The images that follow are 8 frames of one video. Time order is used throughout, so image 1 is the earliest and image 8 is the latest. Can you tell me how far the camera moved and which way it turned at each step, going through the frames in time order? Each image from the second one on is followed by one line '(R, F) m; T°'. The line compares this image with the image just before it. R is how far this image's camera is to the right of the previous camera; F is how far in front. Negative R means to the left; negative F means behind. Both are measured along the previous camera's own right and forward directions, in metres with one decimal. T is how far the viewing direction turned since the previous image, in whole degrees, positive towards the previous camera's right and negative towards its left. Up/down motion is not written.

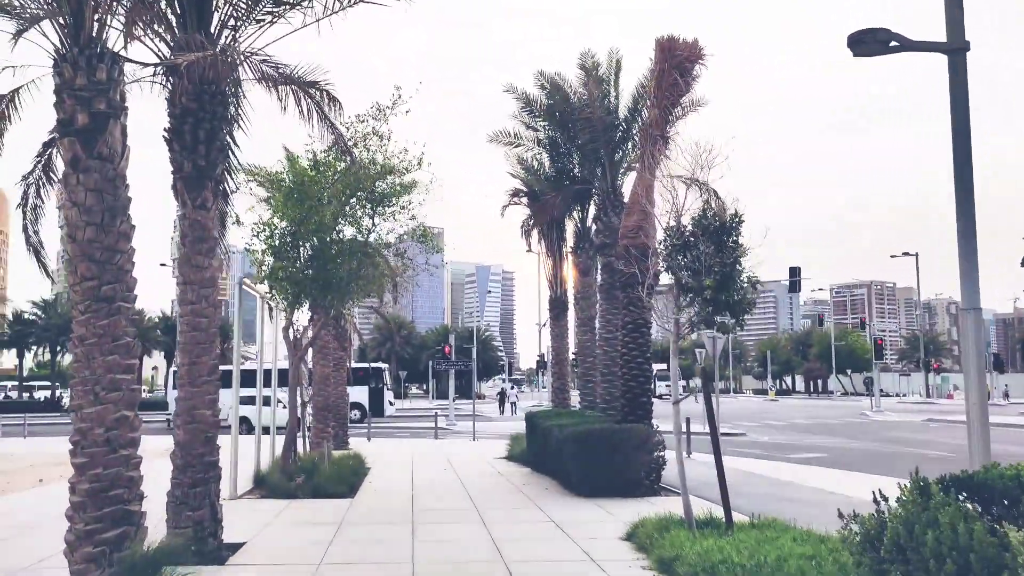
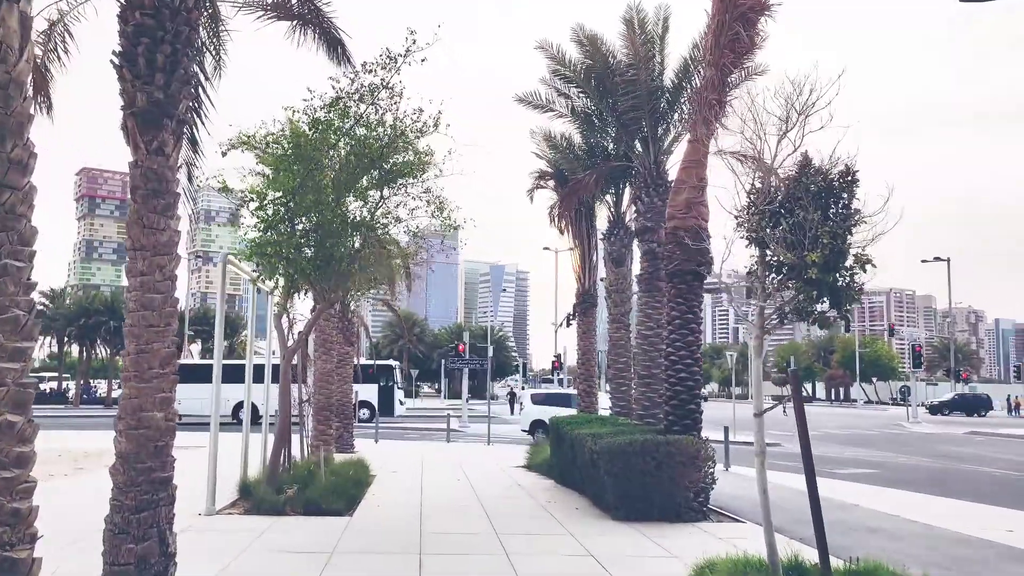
(-0.2, +2.1) m; -1°
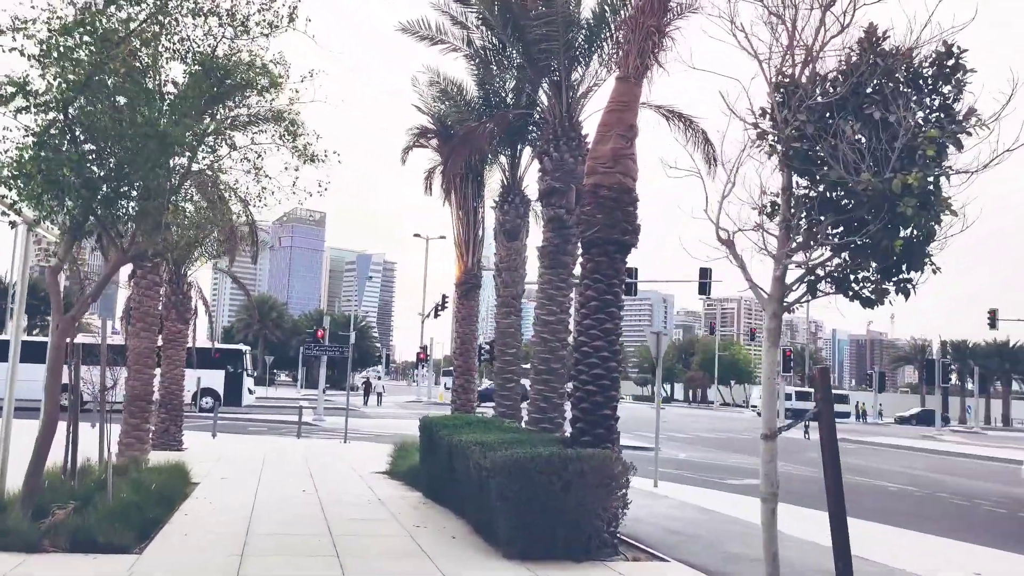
(-0.1, +3.1) m; +8°
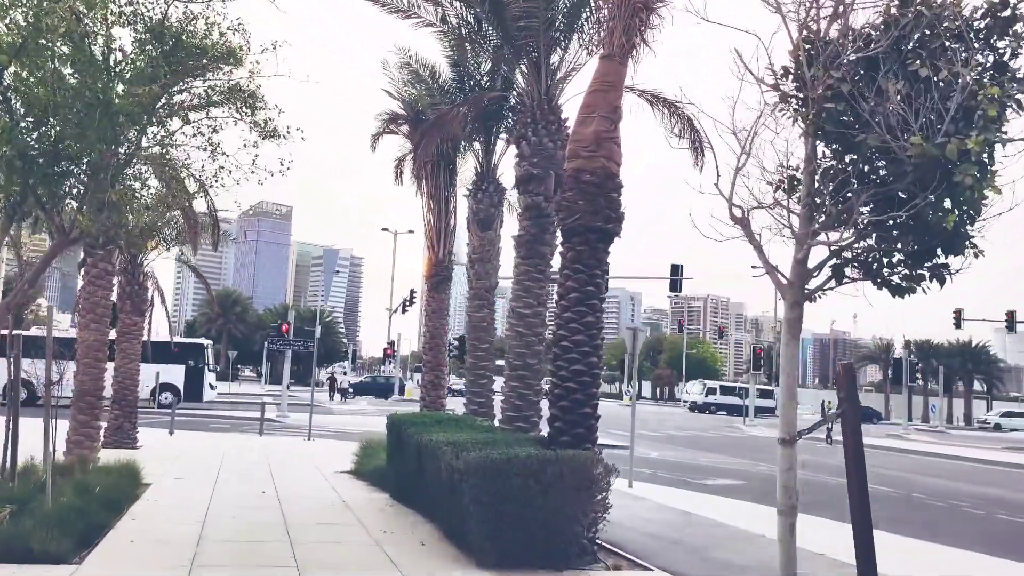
(-0.1, +0.6) m; +2°
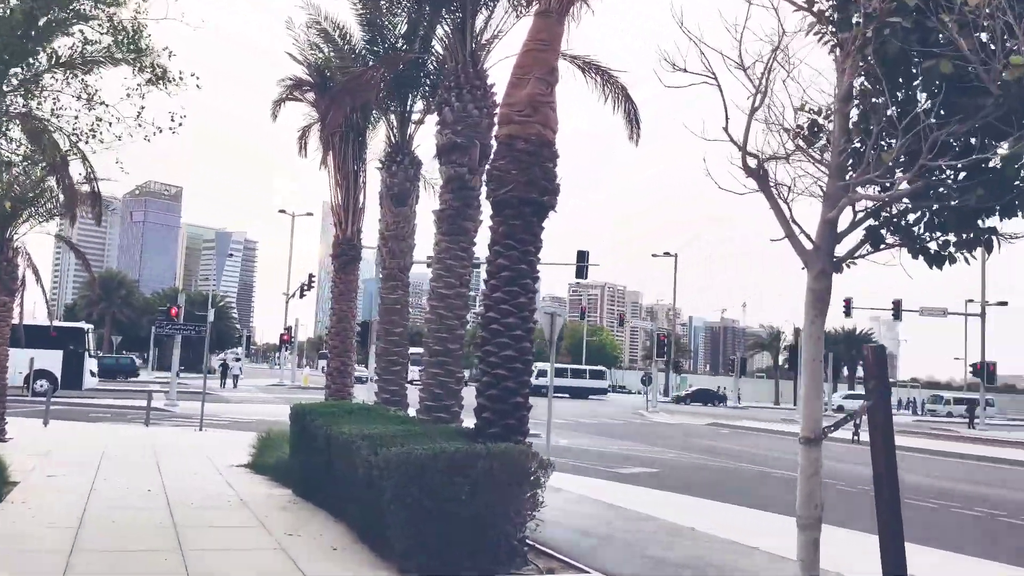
(-0.3, +0.9) m; +6°
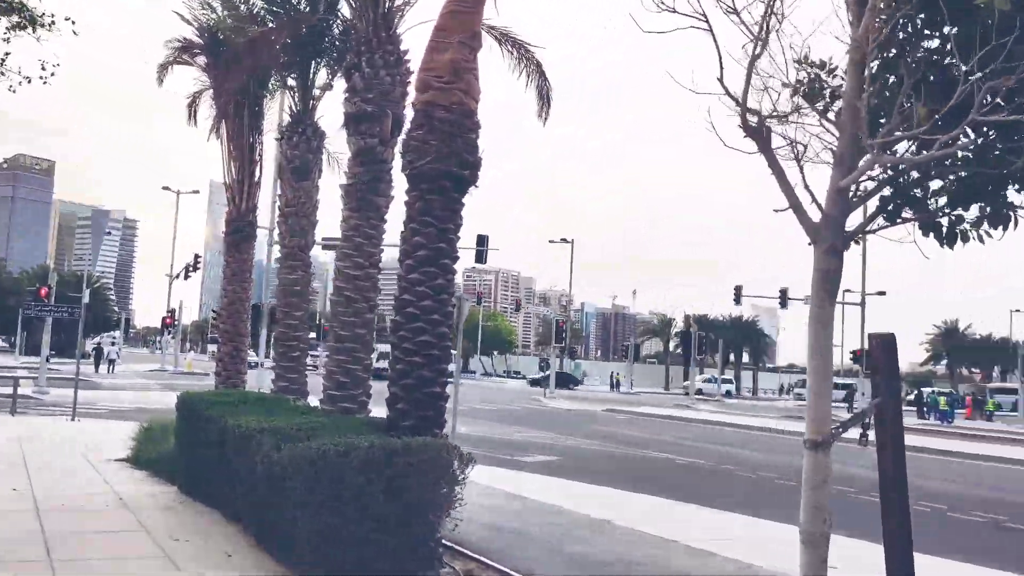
(-0.2, +0.6) m; +7°
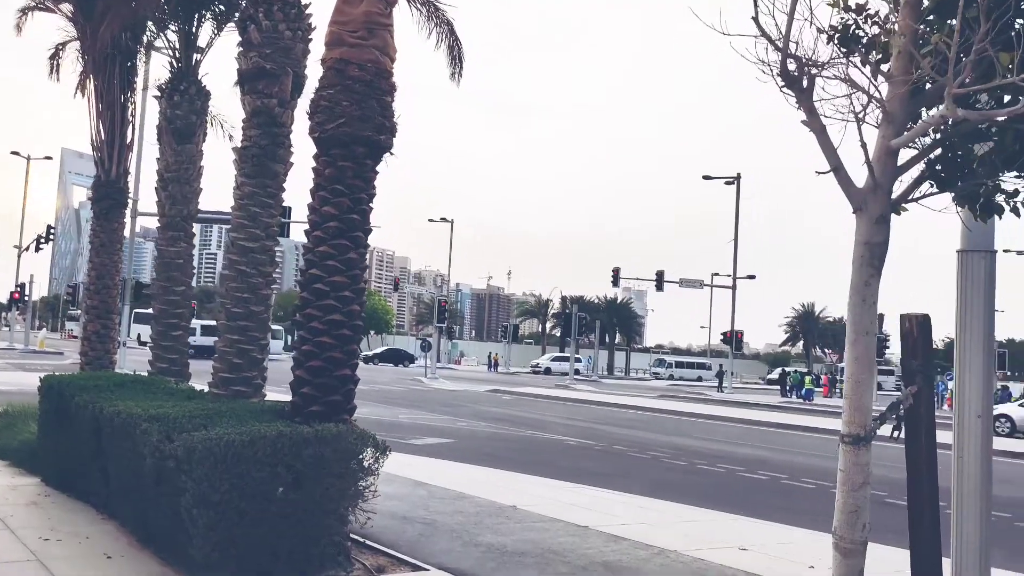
(-0.4, +0.5) m; +8°
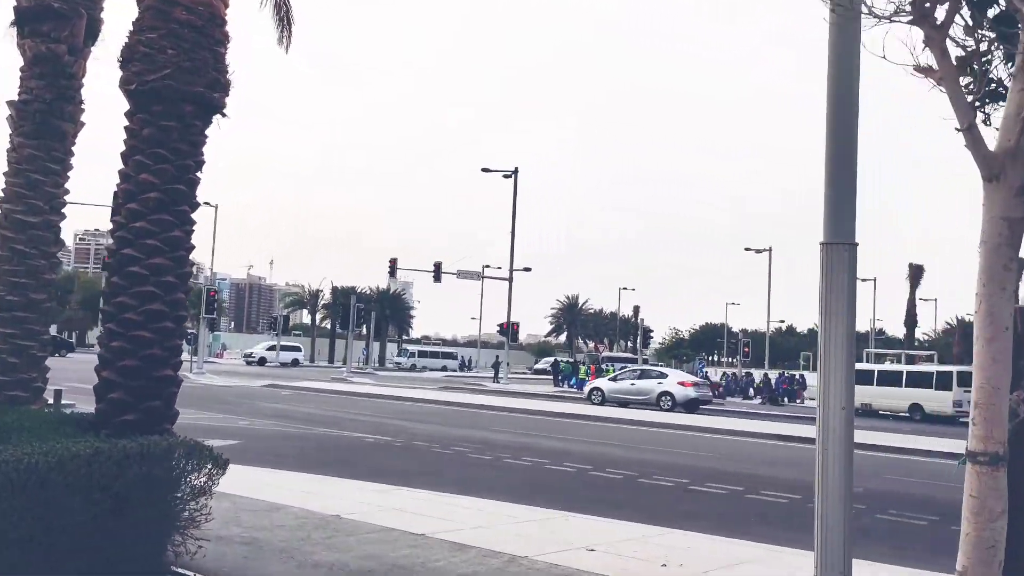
(-0.7, +0.8) m; +15°
